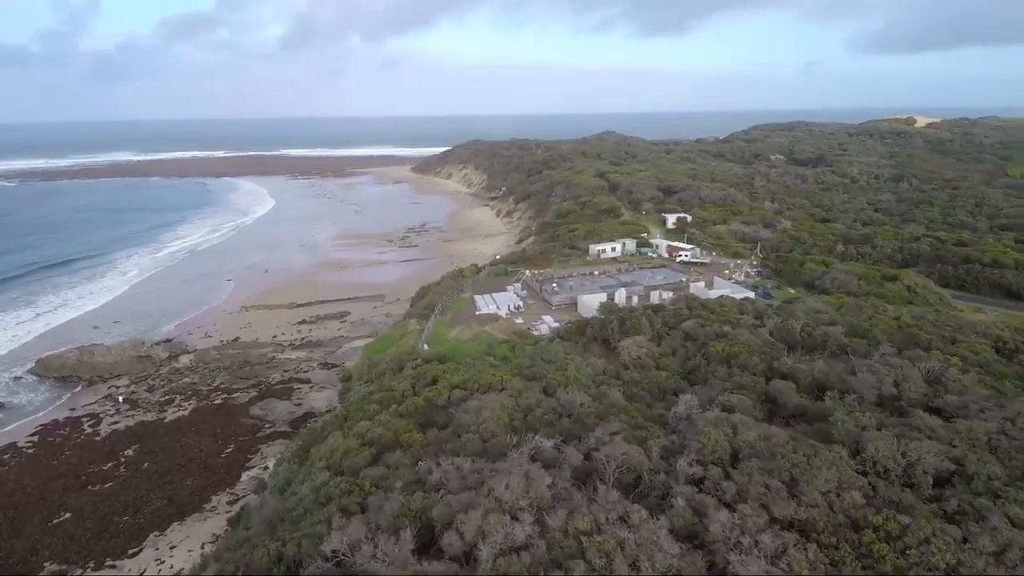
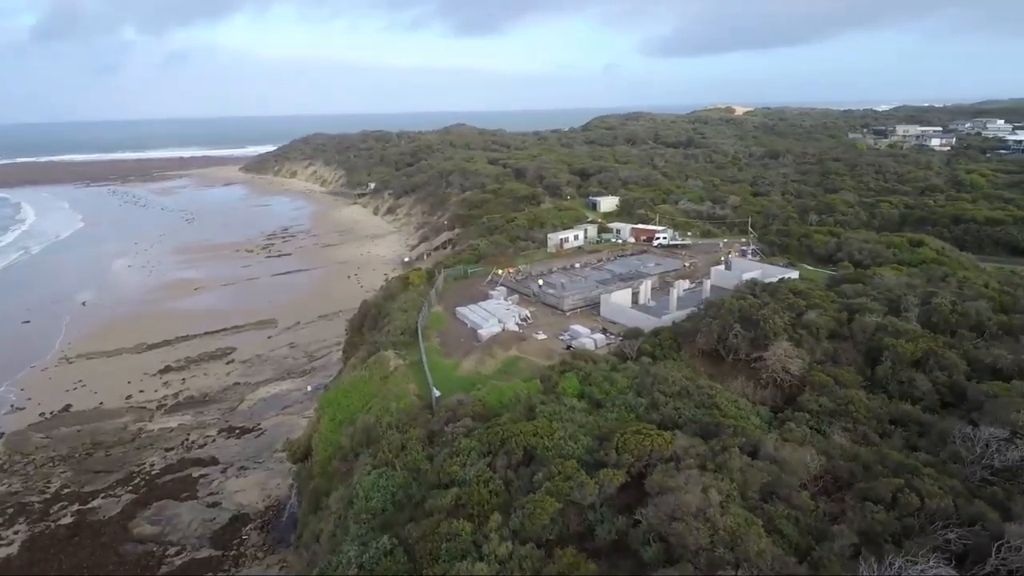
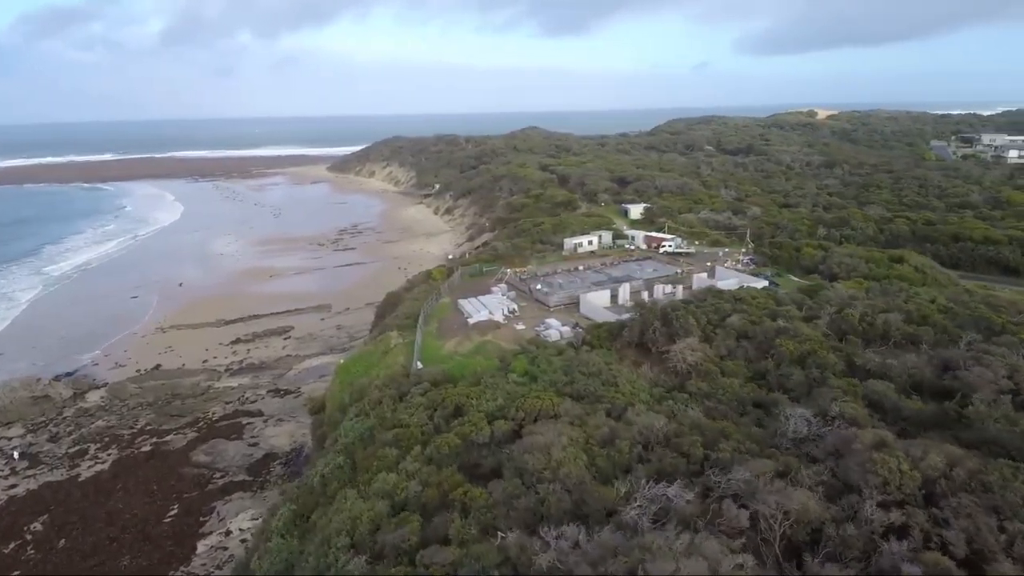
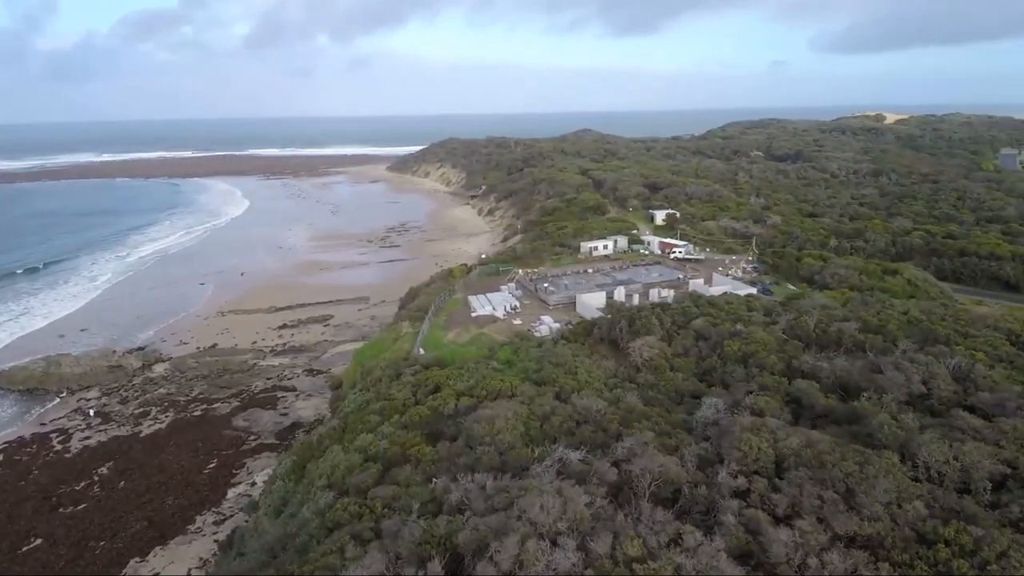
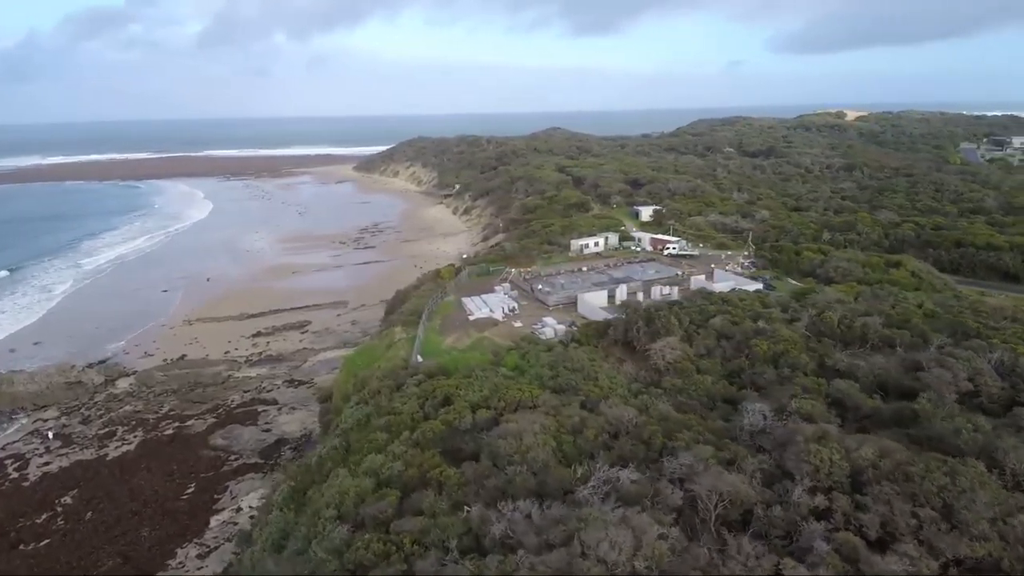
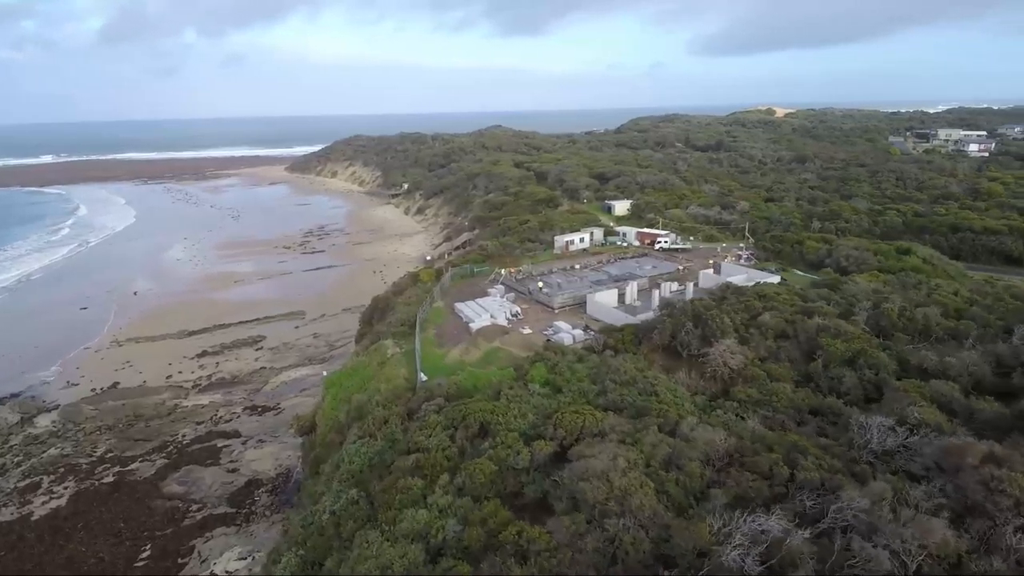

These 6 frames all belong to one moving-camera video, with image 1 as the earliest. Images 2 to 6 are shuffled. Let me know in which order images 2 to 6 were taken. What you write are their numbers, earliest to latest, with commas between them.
4, 5, 3, 6, 2
